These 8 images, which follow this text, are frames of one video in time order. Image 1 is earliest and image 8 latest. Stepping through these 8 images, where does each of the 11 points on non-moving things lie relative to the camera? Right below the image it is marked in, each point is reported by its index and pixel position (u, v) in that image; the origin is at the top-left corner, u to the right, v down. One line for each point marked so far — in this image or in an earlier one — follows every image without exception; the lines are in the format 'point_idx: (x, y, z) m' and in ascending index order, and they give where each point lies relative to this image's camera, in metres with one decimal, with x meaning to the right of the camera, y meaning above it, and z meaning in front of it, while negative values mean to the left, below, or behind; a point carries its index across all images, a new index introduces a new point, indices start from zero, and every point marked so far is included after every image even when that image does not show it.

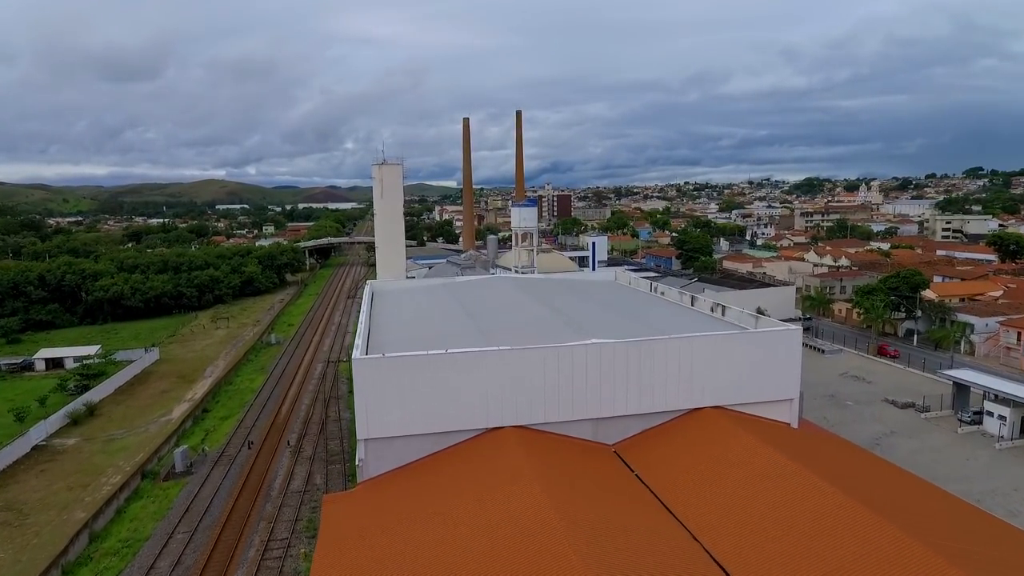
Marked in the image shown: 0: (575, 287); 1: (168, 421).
0: (+1.9, 0.0, +18.8) m
1: (-10.5, -4.0, +18.8) m
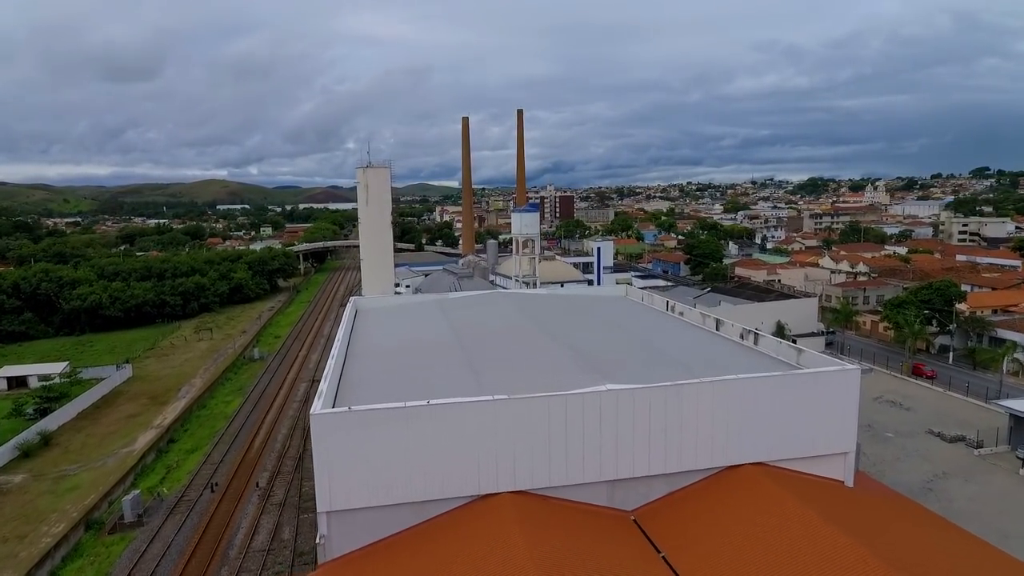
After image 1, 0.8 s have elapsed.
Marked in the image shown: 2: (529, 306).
0: (+1.9, -0.5, +16.9) m
1: (-10.5, -4.5, +16.9) m
2: (+0.4, -0.4, +16.6) m
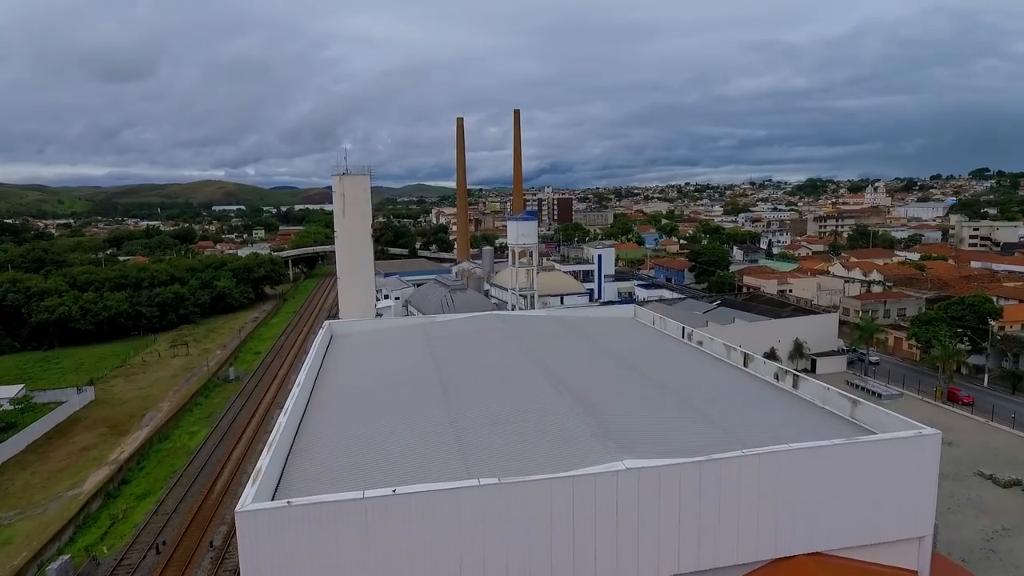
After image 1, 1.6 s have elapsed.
0: (+1.7, -1.0, +15.1) m
1: (-10.6, -5.1, +15.0) m
2: (+0.3, -1.0, +14.7) m
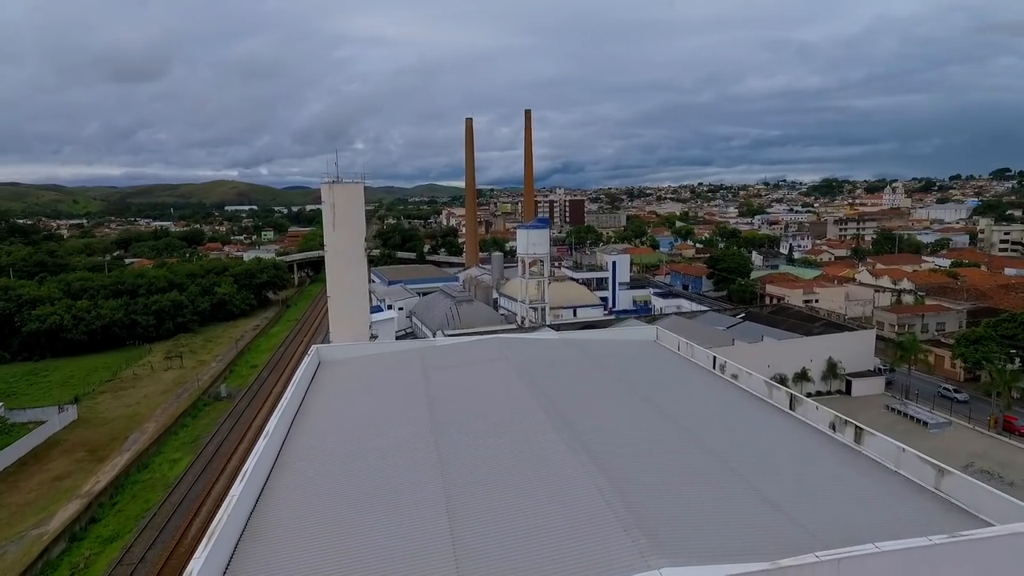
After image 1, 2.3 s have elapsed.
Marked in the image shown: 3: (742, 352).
0: (+1.9, -1.5, +13.4) m
1: (-10.5, -5.5, +13.6) m
2: (+0.4, -1.4, +13.2) m
3: (+7.2, -2.0, +19.3) m
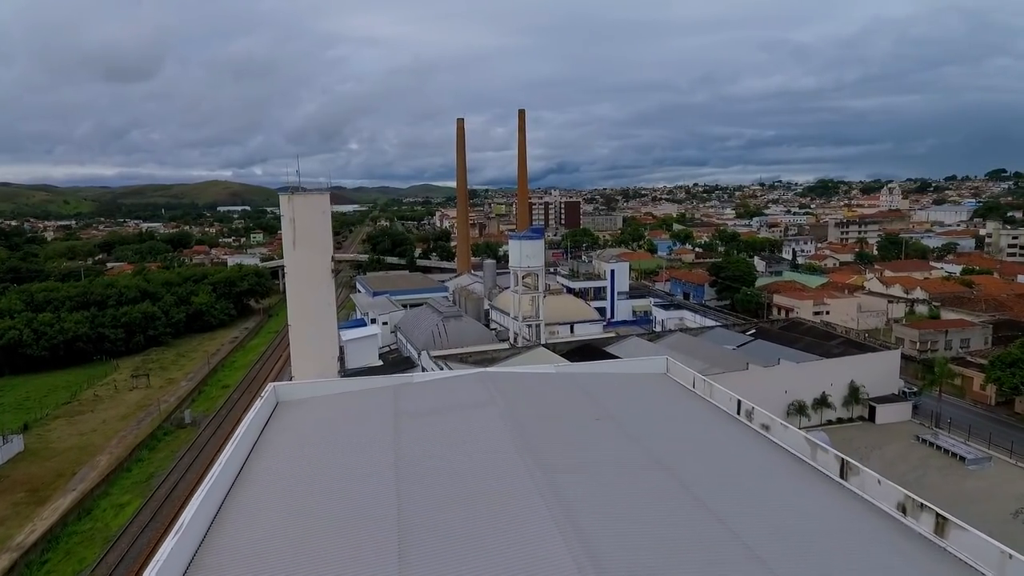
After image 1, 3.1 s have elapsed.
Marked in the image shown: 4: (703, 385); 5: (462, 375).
0: (+1.7, -2.0, +11.6) m
1: (-10.7, -6.0, +11.7) m
2: (+0.2, -2.0, +11.3) m
3: (+7.0, -2.5, +17.5) m
4: (+3.6, -1.8, +11.6) m
5: (-1.0, -1.7, +12.2) m
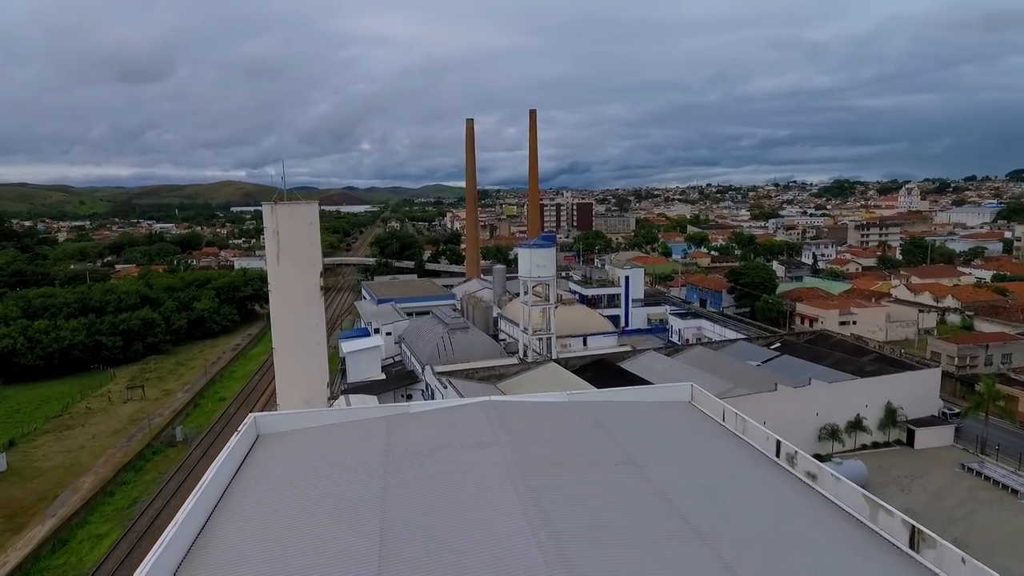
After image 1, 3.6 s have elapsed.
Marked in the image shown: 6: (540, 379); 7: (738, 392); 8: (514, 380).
0: (+1.8, -2.3, +10.3) m
1: (-10.5, -6.3, +10.7) m
2: (+0.3, -2.3, +10.1) m
3: (+7.2, -2.9, +16.1) m
4: (+3.7, -2.2, +10.3) m
5: (-0.9, -2.1, +11.0) m
6: (+0.9, -2.7, +18.1) m
7: (+5.9, -2.7, +16.0) m
8: (+0.1, -2.8, +18.5) m
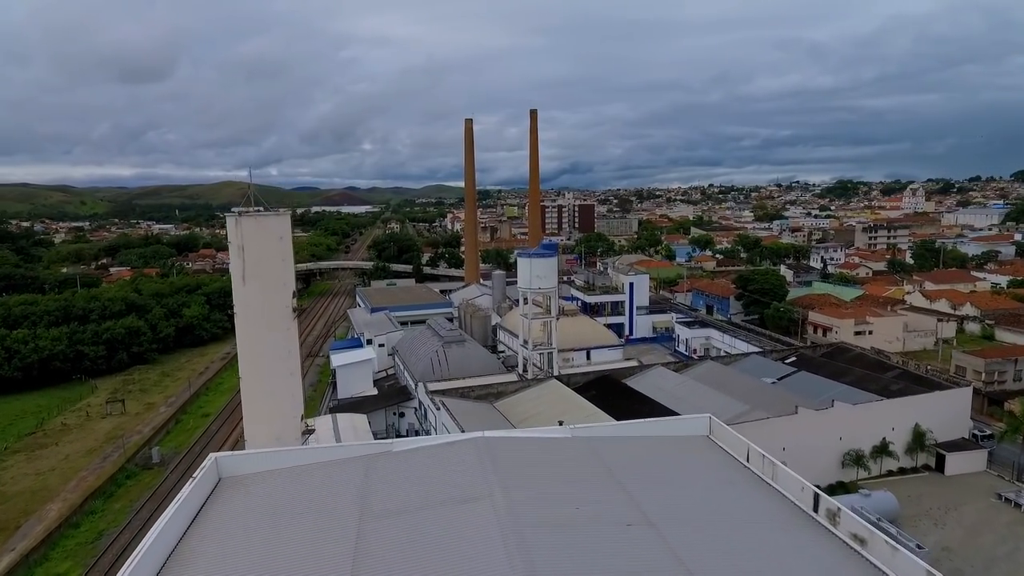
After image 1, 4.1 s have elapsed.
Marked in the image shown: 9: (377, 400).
0: (+1.8, -2.7, +9.1) m
1: (-10.6, -6.7, +9.4) m
2: (+0.3, -2.7, +8.8) m
3: (+7.1, -3.2, +14.9) m
4: (+3.7, -2.5, +9.1) m
5: (-0.9, -2.4, +9.8) m
6: (+0.8, -3.0, +16.9) m
7: (+5.8, -3.0, +14.8) m
8: (0.0, -3.1, +17.3) m
9: (-4.3, -3.5, +19.5) m
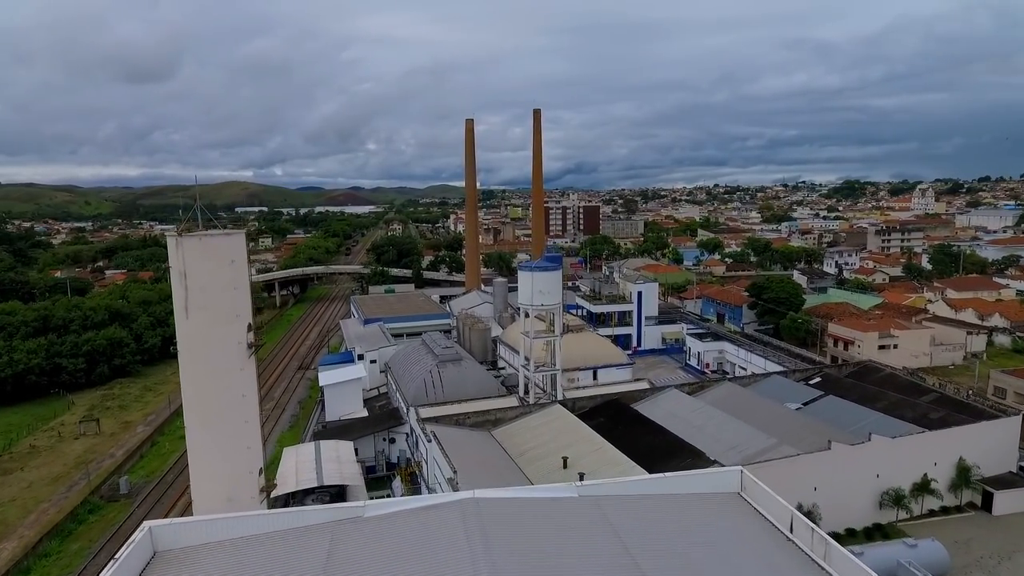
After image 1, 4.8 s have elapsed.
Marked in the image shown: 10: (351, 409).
0: (+1.7, -3.1, +7.5) m
1: (-10.7, -7.1, +8.0) m
2: (+0.2, -3.1, +7.3) m
3: (+7.1, -3.7, +13.3) m
4: (+3.6, -3.0, +7.5) m
5: (-1.0, -2.8, +8.2) m
6: (+0.8, -3.5, +15.3) m
7: (+5.8, -3.5, +13.2) m
8: (0.0, -3.6, +15.7) m
9: (-4.3, -4.0, +17.9) m
10: (-5.1, -3.9, +19.8) m
